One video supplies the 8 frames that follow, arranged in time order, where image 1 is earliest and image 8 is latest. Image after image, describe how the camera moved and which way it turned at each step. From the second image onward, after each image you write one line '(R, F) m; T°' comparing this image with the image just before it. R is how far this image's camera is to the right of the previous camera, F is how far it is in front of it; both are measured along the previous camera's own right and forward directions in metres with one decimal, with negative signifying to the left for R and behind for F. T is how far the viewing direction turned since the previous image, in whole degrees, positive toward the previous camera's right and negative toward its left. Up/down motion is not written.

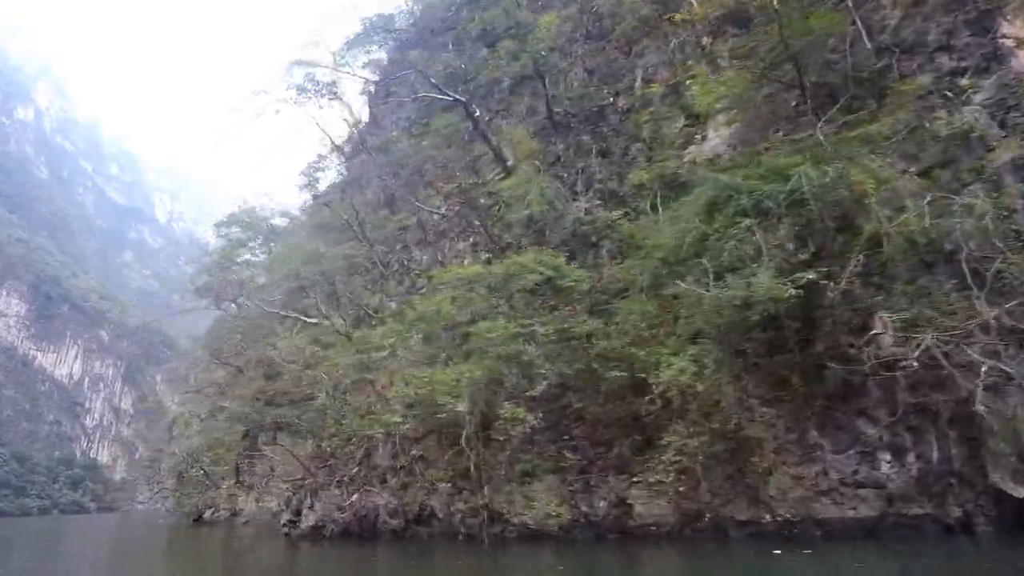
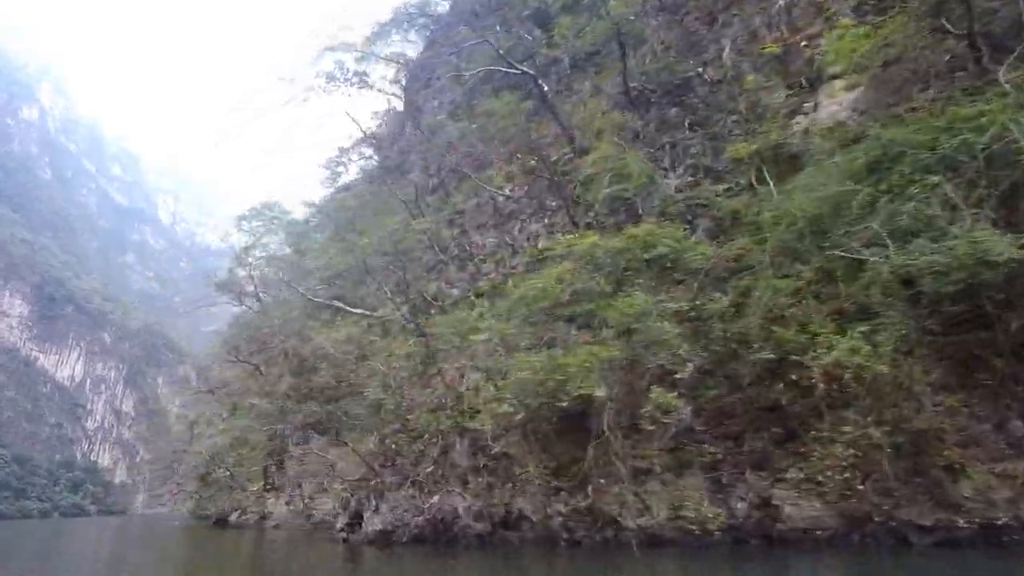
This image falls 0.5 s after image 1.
(-1.8, +1.0) m; 0°
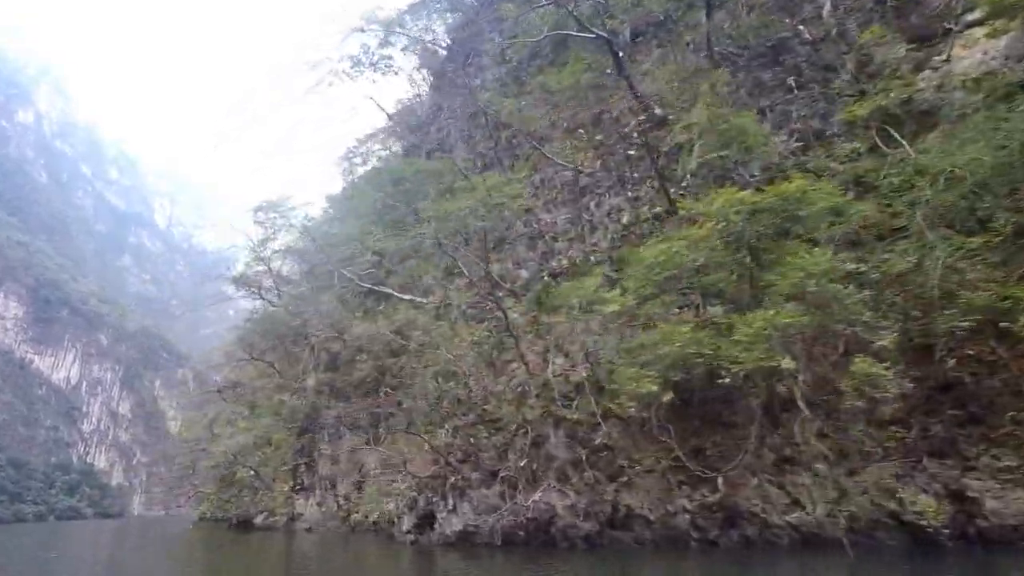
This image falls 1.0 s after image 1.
(-1.8, +1.1) m; 0°
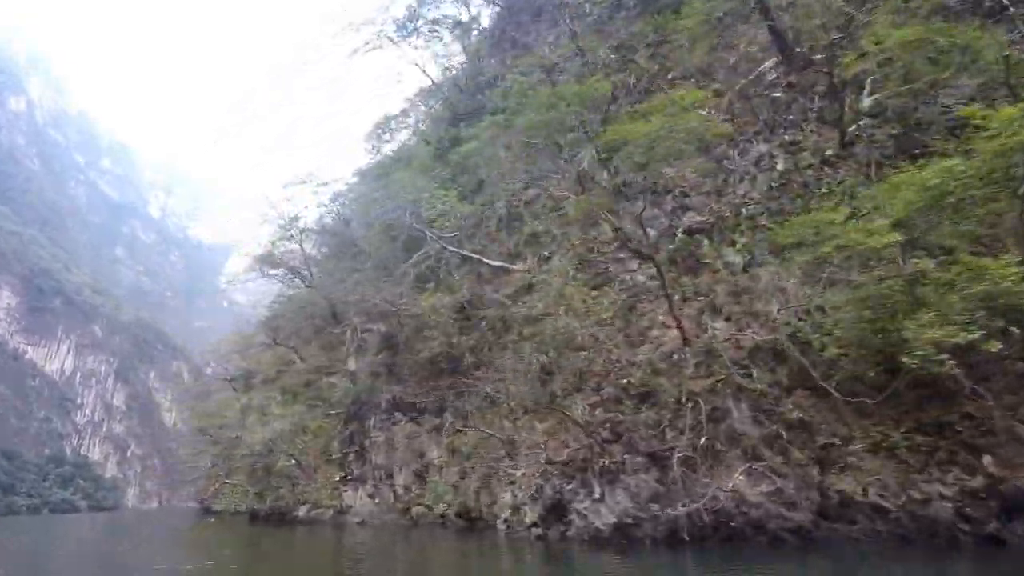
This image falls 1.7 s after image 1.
(-2.7, +1.6) m; +1°
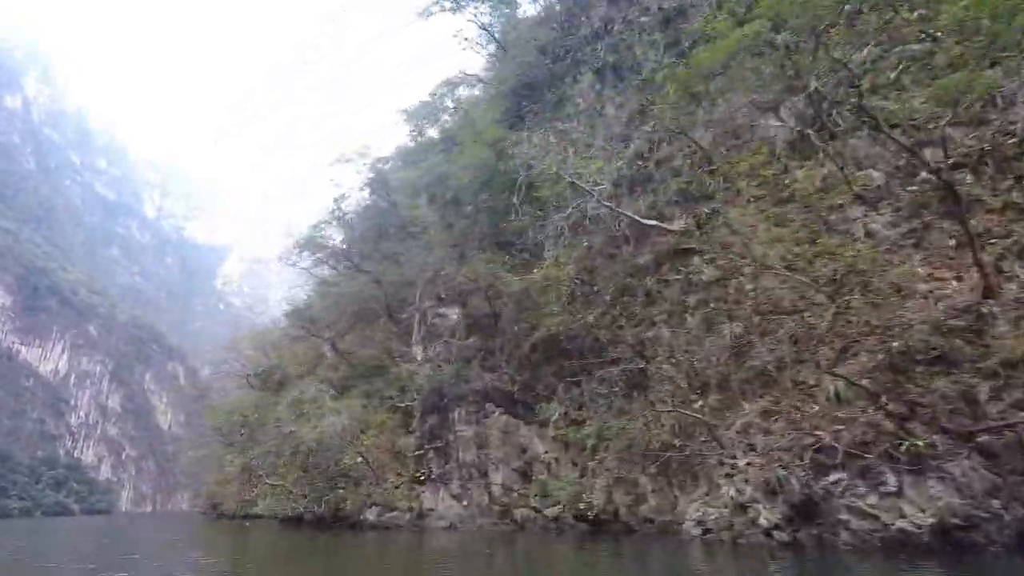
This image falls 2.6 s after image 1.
(-3.5, +2.1) m; 0°
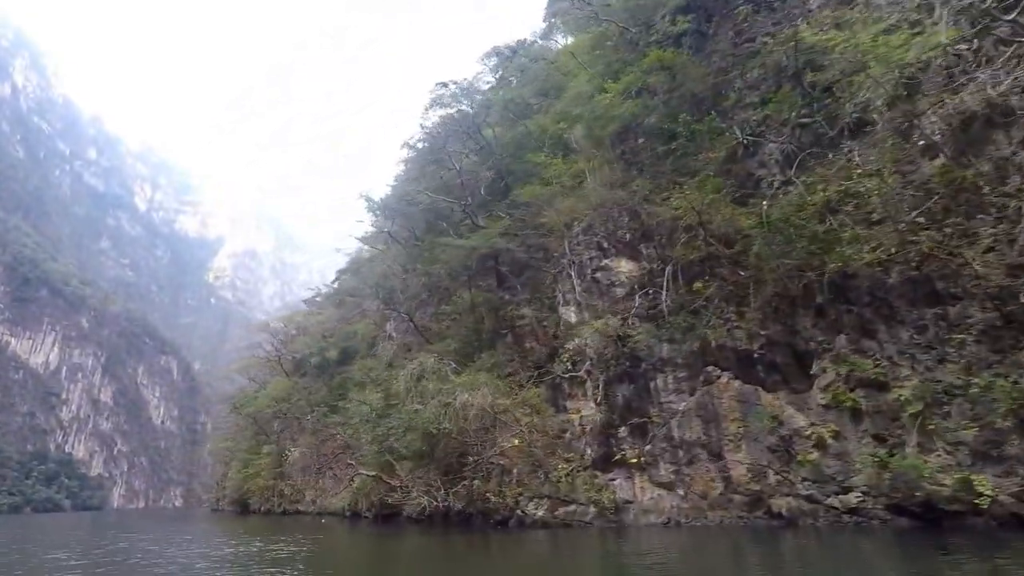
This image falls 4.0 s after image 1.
(-6.0, +3.7) m; +1°
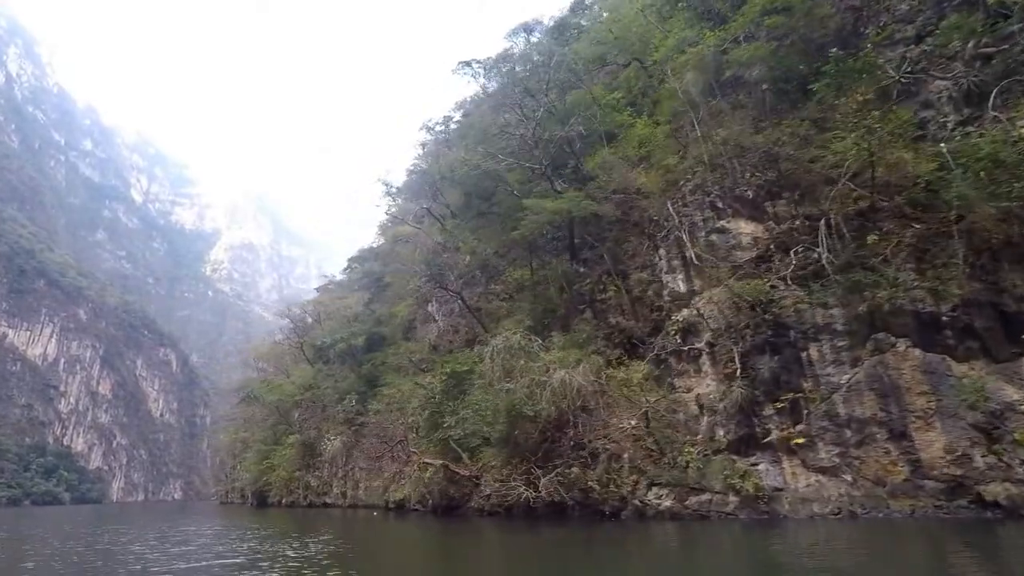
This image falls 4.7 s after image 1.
(-3.2, +2.0) m; 0°
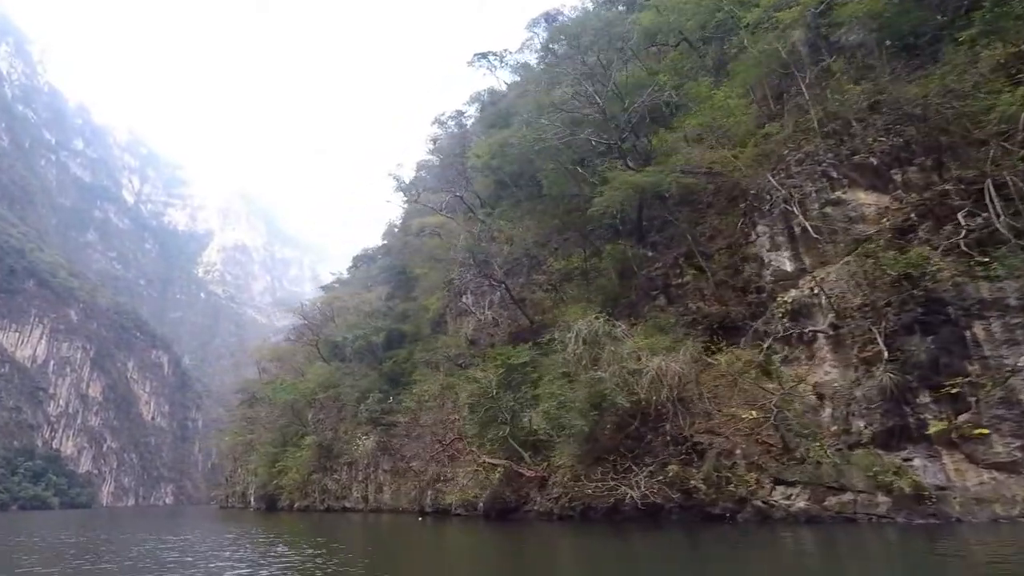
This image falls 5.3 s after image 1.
(-2.7, +1.7) m; +1°
